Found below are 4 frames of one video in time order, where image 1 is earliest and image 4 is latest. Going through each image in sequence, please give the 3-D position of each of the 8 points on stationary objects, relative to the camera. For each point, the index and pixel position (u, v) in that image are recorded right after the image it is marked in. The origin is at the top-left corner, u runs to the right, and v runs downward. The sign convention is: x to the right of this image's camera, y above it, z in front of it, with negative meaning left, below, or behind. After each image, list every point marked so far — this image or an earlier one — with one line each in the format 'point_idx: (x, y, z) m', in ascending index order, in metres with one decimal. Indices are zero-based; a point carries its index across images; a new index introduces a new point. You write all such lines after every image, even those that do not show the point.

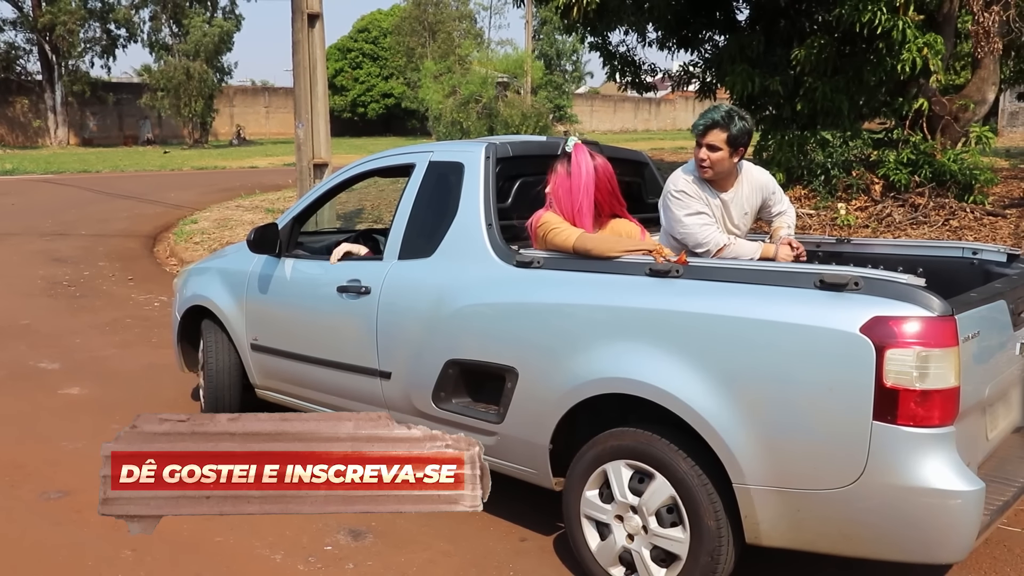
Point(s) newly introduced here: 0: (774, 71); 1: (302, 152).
0: (+3.6, +3.0, +11.9) m
1: (-2.2, +1.4, +8.7) m
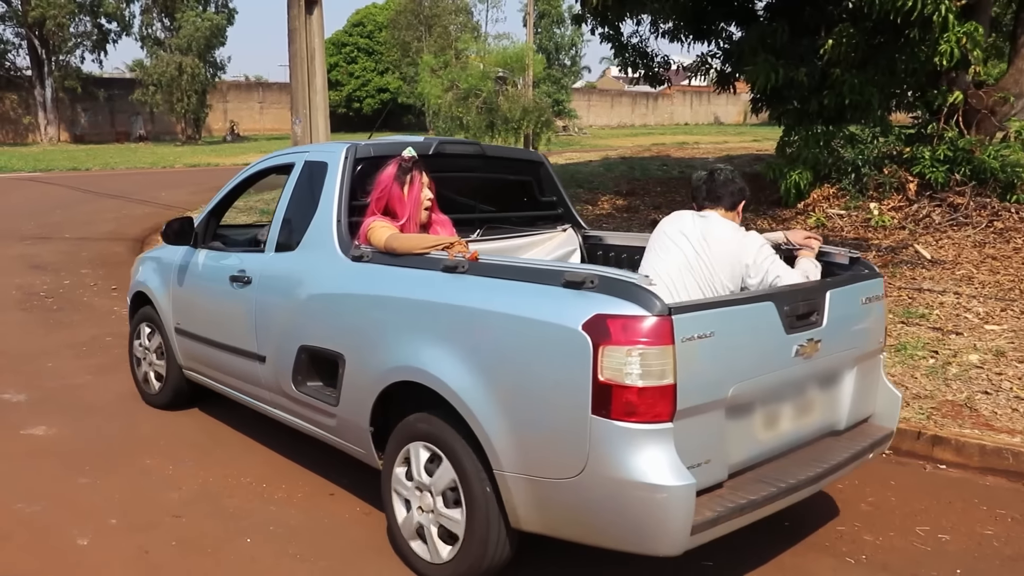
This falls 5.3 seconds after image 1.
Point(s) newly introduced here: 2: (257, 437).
0: (+3.7, +2.9, +11.1) m
1: (-2.0, +1.3, +8.0) m
2: (-1.4, -0.8, +4.8) m
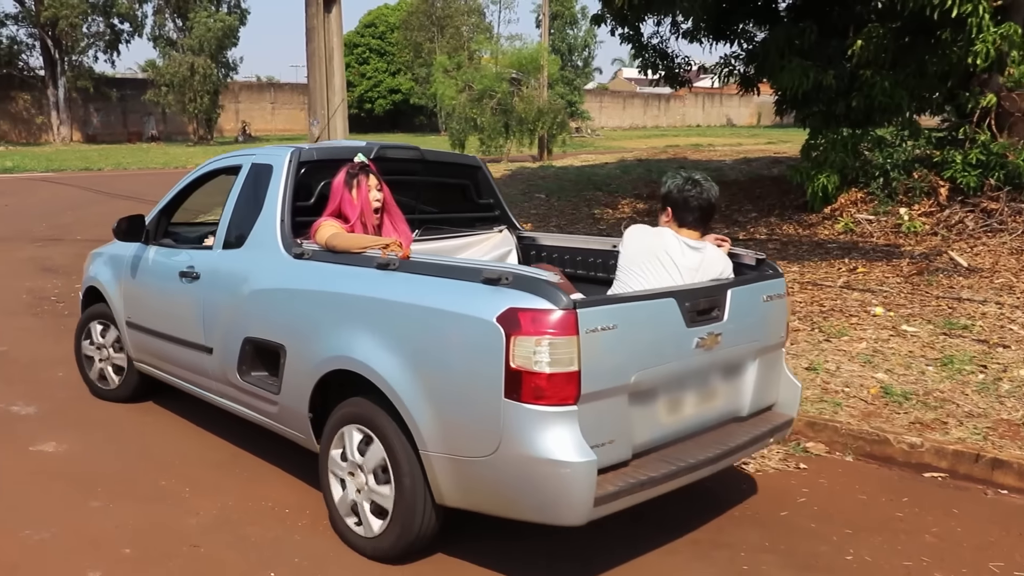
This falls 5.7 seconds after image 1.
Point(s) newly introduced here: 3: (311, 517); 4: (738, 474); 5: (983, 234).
0: (+4.0, +2.8, +10.9) m
1: (-1.8, +1.2, +7.8) m
2: (-1.2, -0.8, +4.6) m
3: (-0.9, -1.0, +3.9) m
4: (+1.2, -1.0, +4.4) m
5: (+5.4, +0.6, +9.9) m
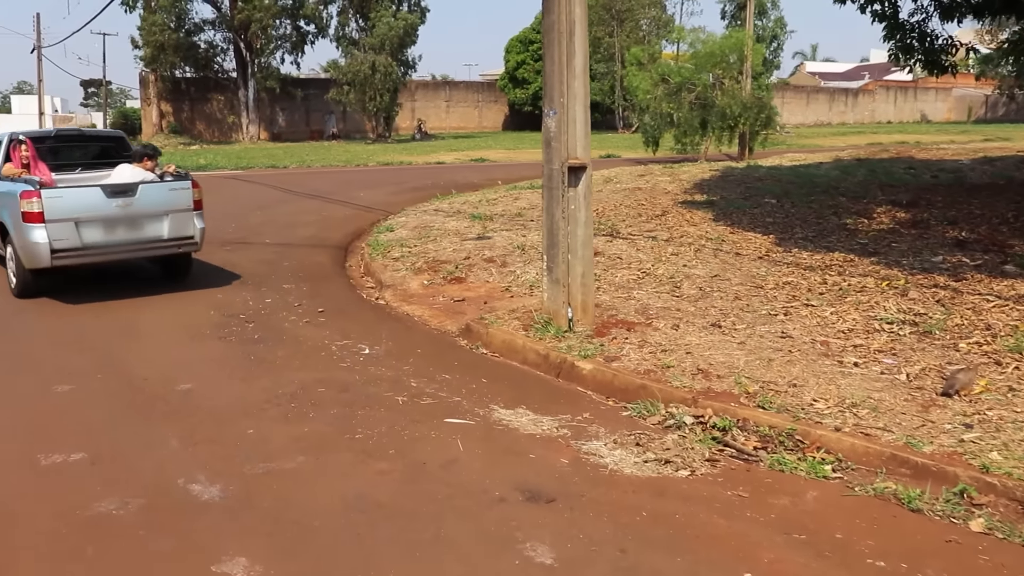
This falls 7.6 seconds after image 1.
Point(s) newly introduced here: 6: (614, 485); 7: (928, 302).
0: (+6.6, +2.5, +8.3) m
1: (+0.3, +1.0, +6.3) m
2: (+0.2, -1.1, +3.1) m
3: (+0.3, -1.3, +2.3) m
4: (+2.5, -1.2, +2.5) m
5: (+7.7, +0.2, +7.1) m
6: (+0.5, -0.9, +3.9) m
7: (+3.4, -0.1, +7.0) m
